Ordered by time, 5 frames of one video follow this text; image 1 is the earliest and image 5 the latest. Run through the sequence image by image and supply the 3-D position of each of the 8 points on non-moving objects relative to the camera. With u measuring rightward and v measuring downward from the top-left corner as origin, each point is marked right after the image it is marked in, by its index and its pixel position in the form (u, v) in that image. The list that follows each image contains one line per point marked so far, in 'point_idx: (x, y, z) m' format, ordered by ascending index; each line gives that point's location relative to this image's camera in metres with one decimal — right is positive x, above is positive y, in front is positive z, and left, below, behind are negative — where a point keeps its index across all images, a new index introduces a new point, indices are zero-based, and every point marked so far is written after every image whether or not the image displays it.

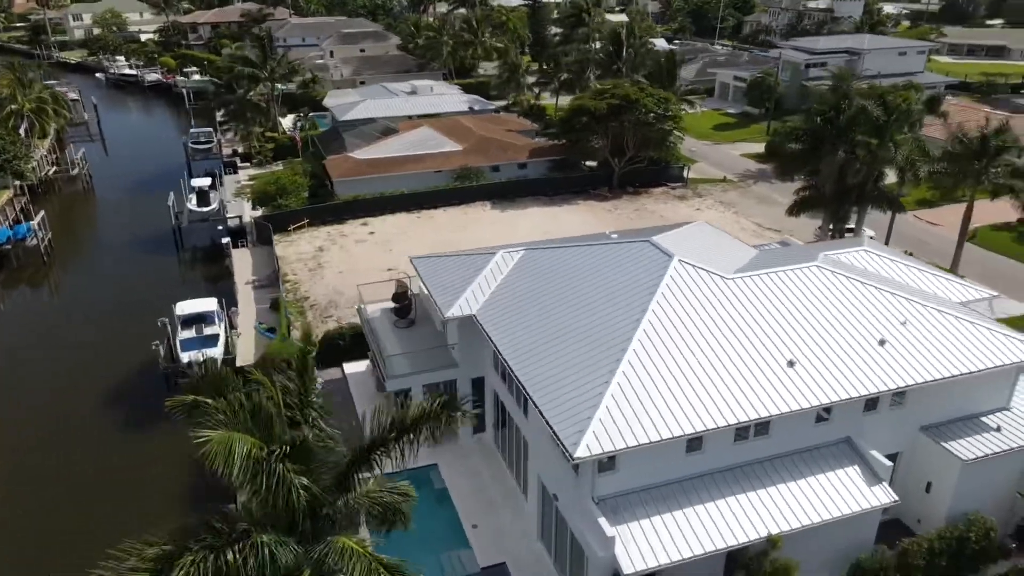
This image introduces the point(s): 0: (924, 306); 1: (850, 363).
0: (+11.1, -0.5, +19.6) m
1: (+8.2, -1.8, +17.5) m
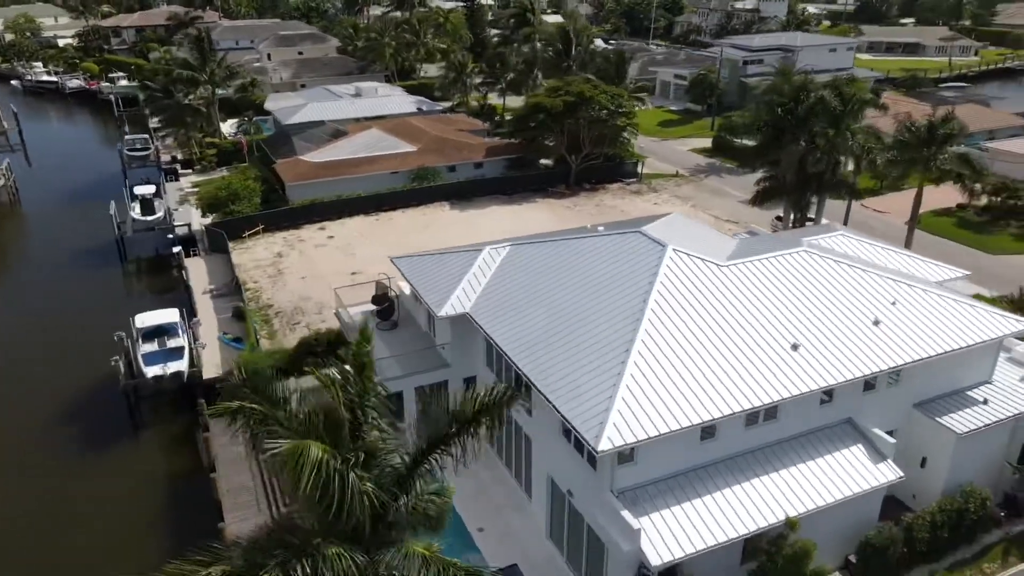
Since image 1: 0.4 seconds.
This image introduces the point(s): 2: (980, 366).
0: (+10.9, +0.1, +20.1) m
1: (+8.3, -1.3, +17.8) m
2: (+12.6, -2.1, +19.6) m
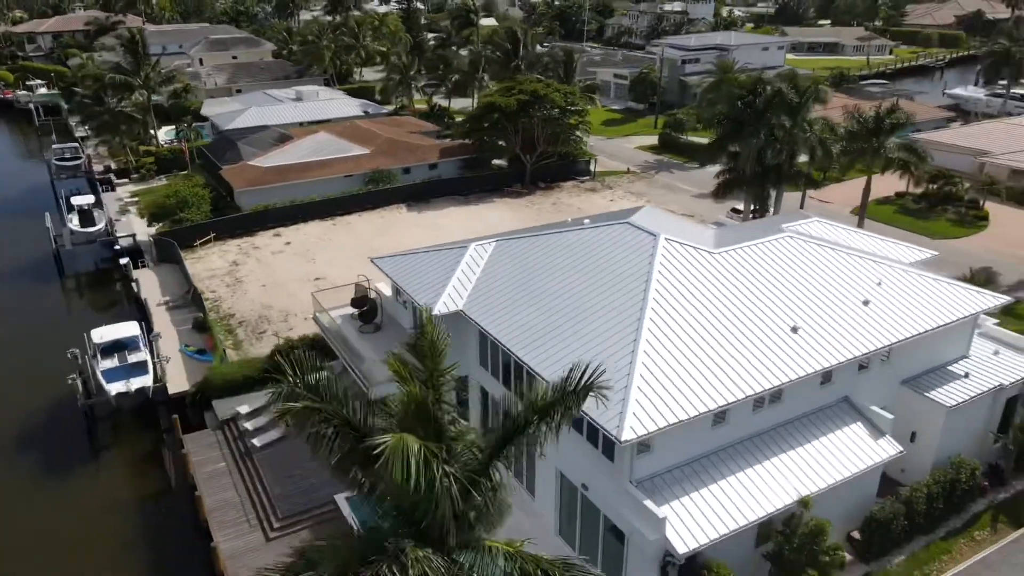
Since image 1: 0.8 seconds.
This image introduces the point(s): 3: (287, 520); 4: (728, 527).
0: (+10.7, +0.6, +20.7) m
1: (+8.3, -0.9, +18.1) m
2: (+12.5, -1.5, +20.4) m
3: (-5.8, -5.9, +18.7) m
4: (+4.3, -4.8, +14.7) m
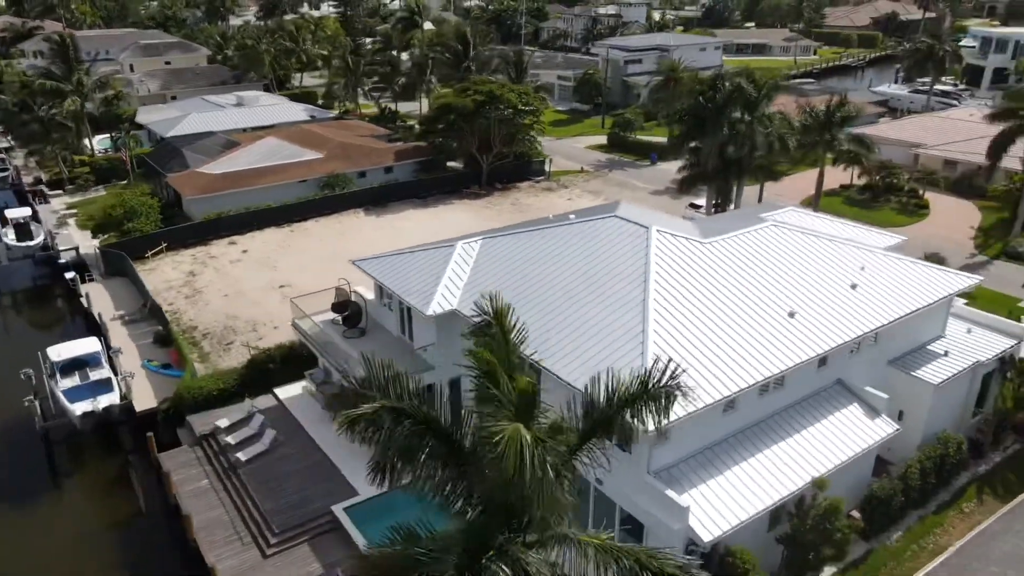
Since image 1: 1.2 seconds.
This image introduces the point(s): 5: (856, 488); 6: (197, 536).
0: (+10.4, +1.0, +21.2) m
1: (+8.2, -0.5, +18.5) m
2: (+12.3, -1.0, +21.1) m
3: (-5.6, -6.1, +17.9) m
4: (+4.7, -4.5, +14.8) m
5: (+8.6, -5.0, +18.2) m
6: (-7.8, -6.1, +18.1) m
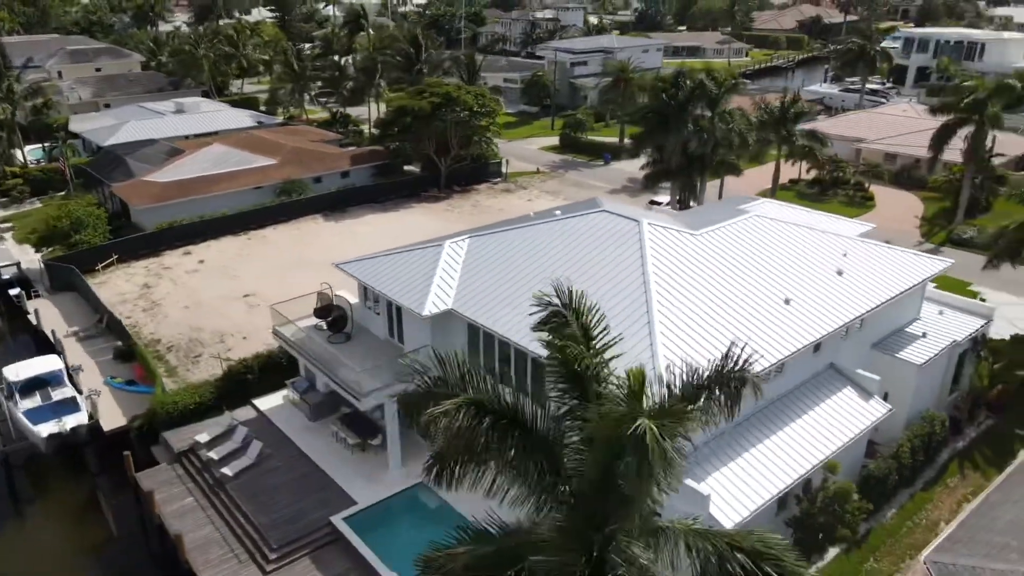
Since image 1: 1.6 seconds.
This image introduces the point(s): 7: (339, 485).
0: (+10.0, +1.5, +21.8) m
1: (+8.1, -0.2, +18.9) m
2: (+12.0, -0.5, +21.8) m
3: (-5.4, -6.2, +17.2) m
4: (+5.1, -4.3, +14.9) m
5: (+8.7, -4.6, +18.6) m
6: (-7.6, -6.3, +17.2) m
7: (-4.6, -5.2, +19.4) m
